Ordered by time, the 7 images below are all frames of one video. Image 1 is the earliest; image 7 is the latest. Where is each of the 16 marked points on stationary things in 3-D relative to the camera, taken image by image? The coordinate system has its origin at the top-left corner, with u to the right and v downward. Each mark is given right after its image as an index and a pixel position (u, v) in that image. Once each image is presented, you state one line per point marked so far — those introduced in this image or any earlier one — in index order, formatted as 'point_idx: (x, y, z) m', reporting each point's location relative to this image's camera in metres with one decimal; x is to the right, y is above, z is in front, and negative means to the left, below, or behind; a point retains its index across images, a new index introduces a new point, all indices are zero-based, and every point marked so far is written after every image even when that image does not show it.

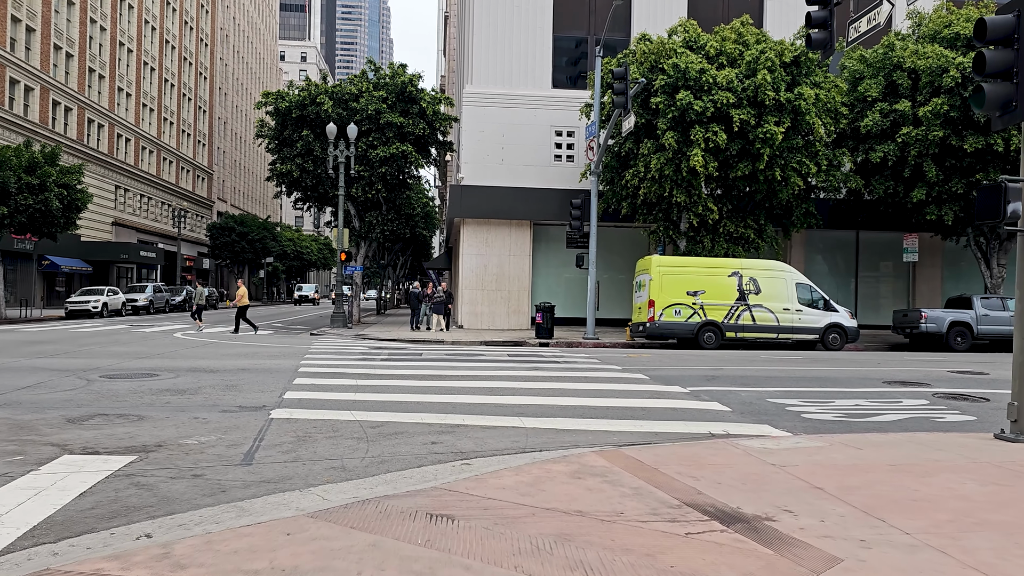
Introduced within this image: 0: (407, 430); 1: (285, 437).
0: (-1.0, -1.4, +8.2) m
1: (-2.1, -1.4, +7.5) m
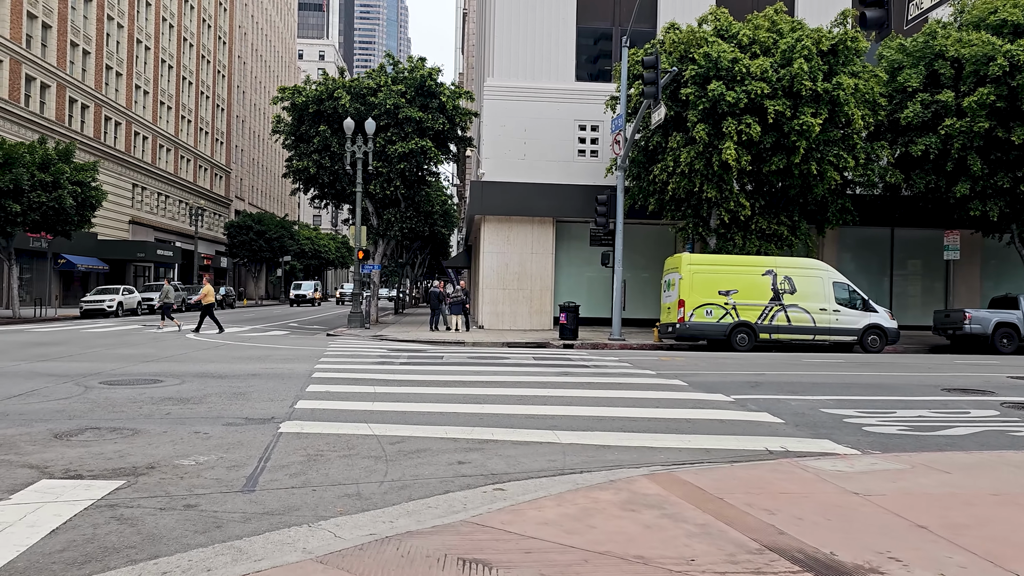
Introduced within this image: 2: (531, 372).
0: (-0.7, -1.4, +7.3) m
1: (-1.8, -1.4, +6.7) m
2: (+0.3, -1.4, +13.8) m
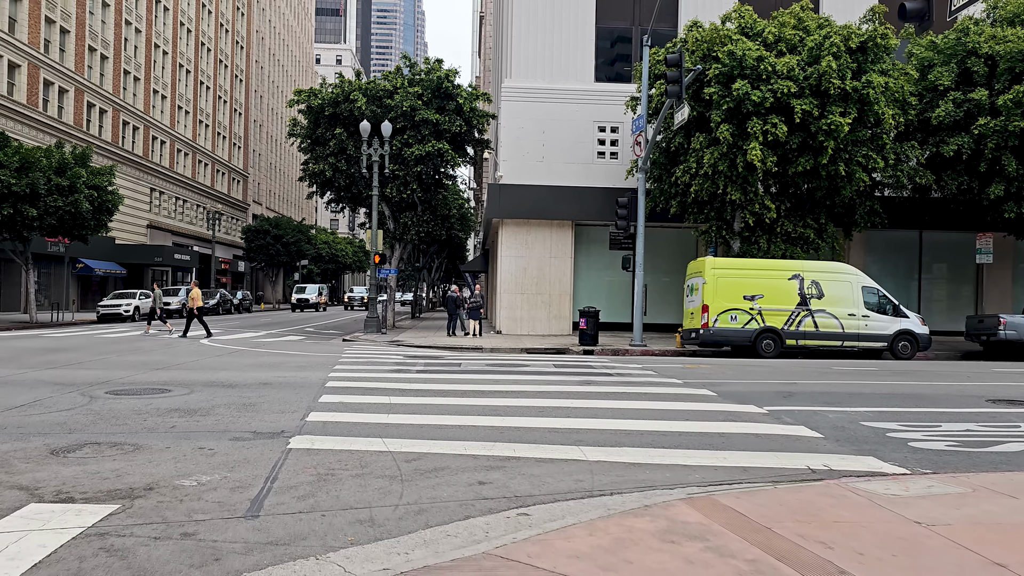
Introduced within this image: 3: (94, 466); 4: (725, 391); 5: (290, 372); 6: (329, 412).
0: (-0.5, -1.5, +6.8) m
1: (-1.6, -1.4, +6.3) m
2: (+0.7, -1.5, +13.4) m
3: (-3.2, -1.3, +6.3) m
4: (+3.1, -1.5, +12.0) m
5: (-3.5, -1.3, +13.0) m
6: (-2.0, -1.4, +9.1) m
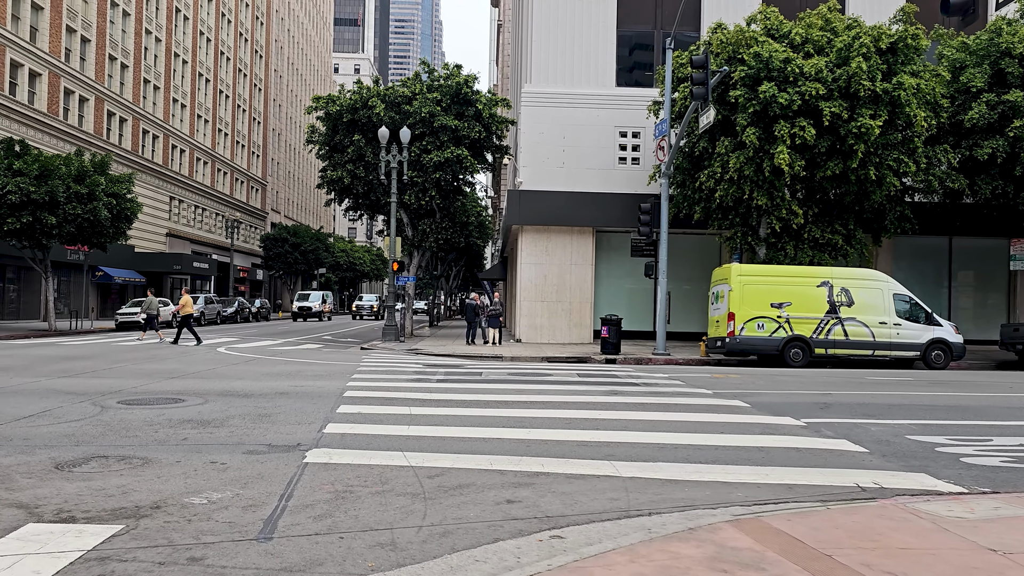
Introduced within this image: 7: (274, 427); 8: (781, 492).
0: (-0.3, -1.5, +6.4) m
1: (-1.4, -1.5, +5.9) m
2: (+1.0, -1.6, +12.9) m
3: (-2.9, -1.4, +5.9) m
4: (+3.4, -1.6, +11.5) m
5: (-3.1, -1.4, +12.6) m
6: (-1.7, -1.4, +8.7) m
7: (-2.4, -1.4, +8.5) m
8: (+2.1, -1.6, +6.5) m
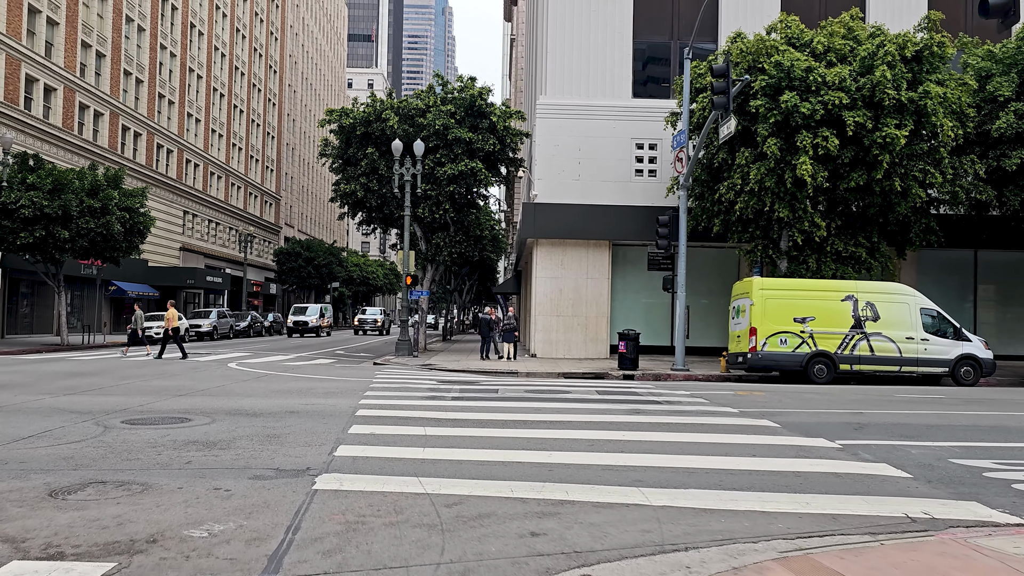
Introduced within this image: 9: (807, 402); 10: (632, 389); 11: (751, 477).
0: (-0.1, -1.6, +6.0) m
1: (-1.2, -1.6, +5.5) m
2: (+1.3, -1.8, +12.5) m
3: (-2.8, -1.5, +5.5) m
4: (+3.7, -1.8, +11.0) m
5: (-2.8, -1.6, +12.2) m
6: (-1.5, -1.6, +8.3) m
7: (-2.2, -1.6, +8.1) m
8: (+2.3, -1.7, +6.1) m
9: (+4.8, -1.8, +13.5) m
10: (+2.3, -1.9, +15.9) m
11: (+2.2, -1.7, +7.6) m
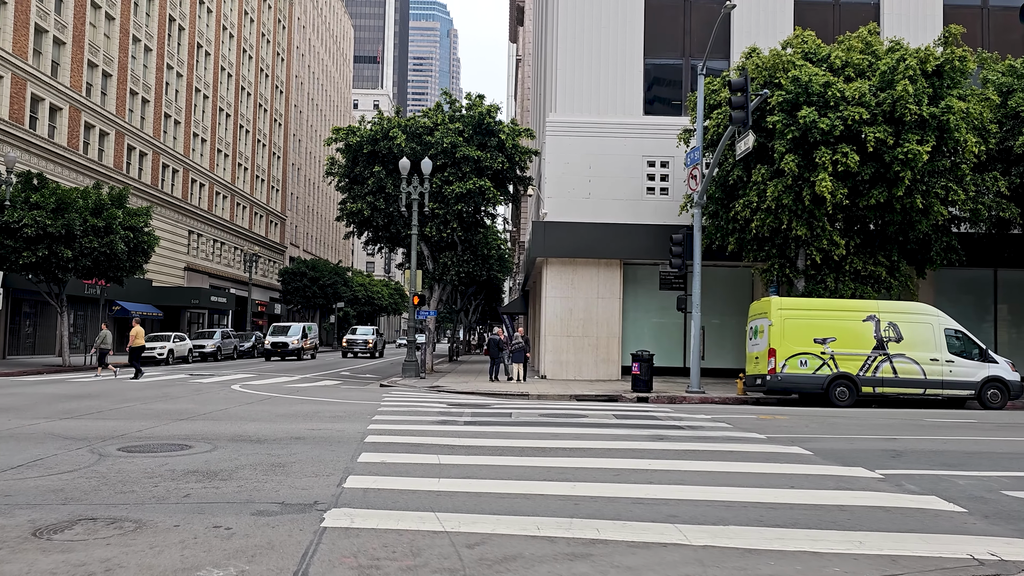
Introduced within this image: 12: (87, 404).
0: (+0.1, -1.7, +5.5) m
1: (-1.0, -1.7, +4.9) m
2: (+1.5, -2.1, +11.9) m
3: (-2.6, -1.6, +5.0) m
4: (+3.9, -2.0, +10.4) m
5: (-2.6, -1.9, +11.7) m
6: (-1.3, -1.8, +7.8) m
7: (-2.0, -1.7, +7.5) m
8: (+2.5, -1.8, +5.5) m
9: (+5.0, -2.1, +12.9) m
10: (+2.5, -2.3, +15.4) m
11: (+2.4, -1.9, +7.0) m
12: (-7.2, -2.0, +14.1) m
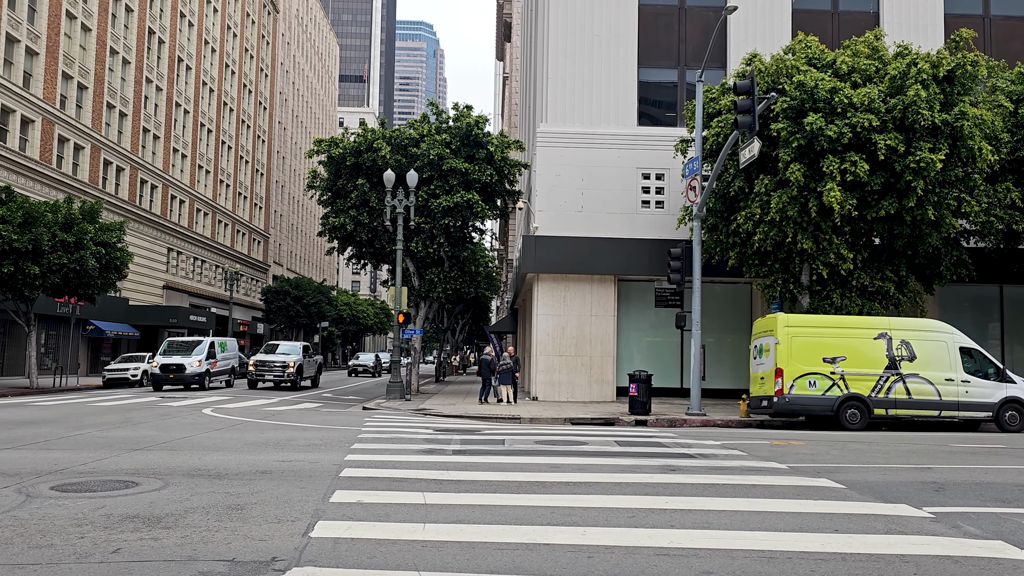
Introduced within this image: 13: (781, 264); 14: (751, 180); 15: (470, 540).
0: (+0.1, -1.8, +4.3) m
1: (-1.0, -1.7, +3.7) m
2: (+1.4, -2.3, +10.7) m
3: (-2.6, -1.6, +3.8) m
4: (+3.8, -2.2, +9.3) m
5: (-2.7, -2.1, +10.5) m
6: (-1.3, -1.8, +6.6) m
7: (-2.0, -1.8, +6.3) m
8: (+2.5, -1.9, +4.4) m
9: (+4.9, -2.3, +11.8) m
10: (+2.4, -2.6, +14.2) m
11: (+2.4, -2.0, +5.9) m
12: (-7.3, -2.2, +12.8) m
13: (+6.4, +0.6, +19.8) m
14: (+5.7, +2.6, +19.9) m
15: (-0.3, -1.9, +6.3) m
